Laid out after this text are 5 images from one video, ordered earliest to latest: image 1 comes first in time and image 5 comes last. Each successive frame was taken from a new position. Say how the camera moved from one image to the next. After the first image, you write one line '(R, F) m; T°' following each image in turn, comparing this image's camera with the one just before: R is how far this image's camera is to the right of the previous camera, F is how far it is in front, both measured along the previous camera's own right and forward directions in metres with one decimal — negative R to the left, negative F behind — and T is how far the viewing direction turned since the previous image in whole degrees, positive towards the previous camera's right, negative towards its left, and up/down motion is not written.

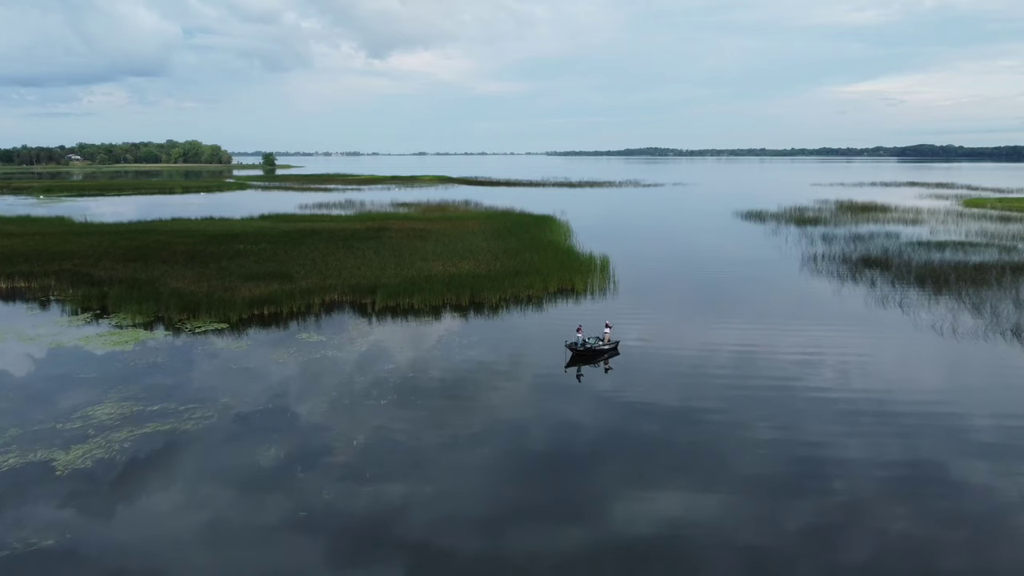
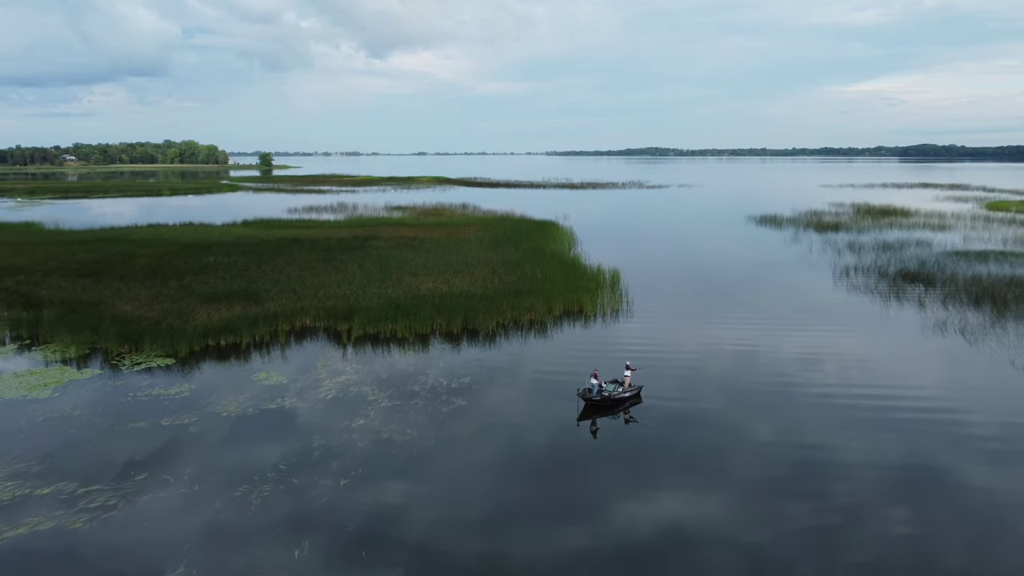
(0.0, +1.3) m; 0°
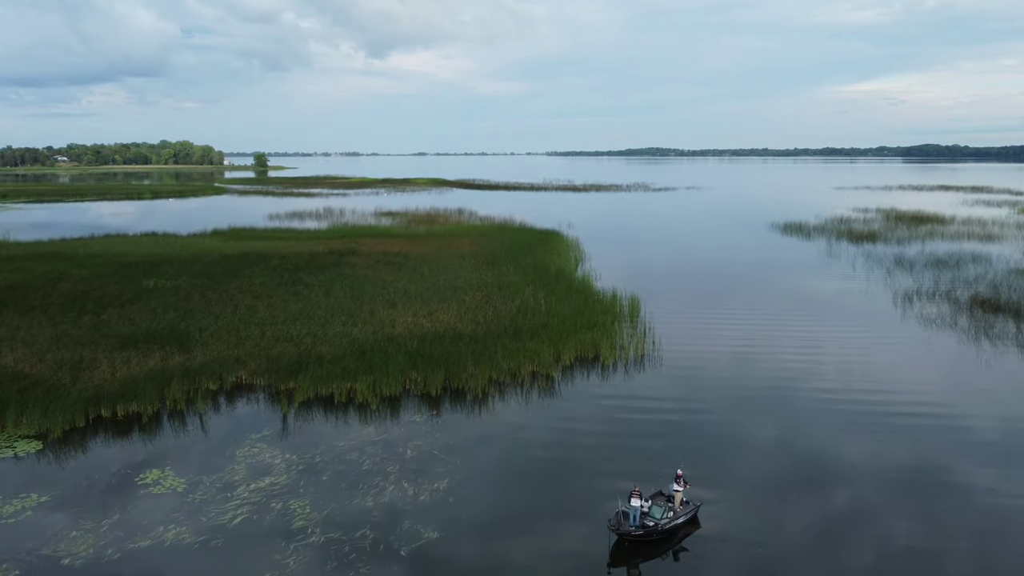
(0.0, +1.9) m; 0°
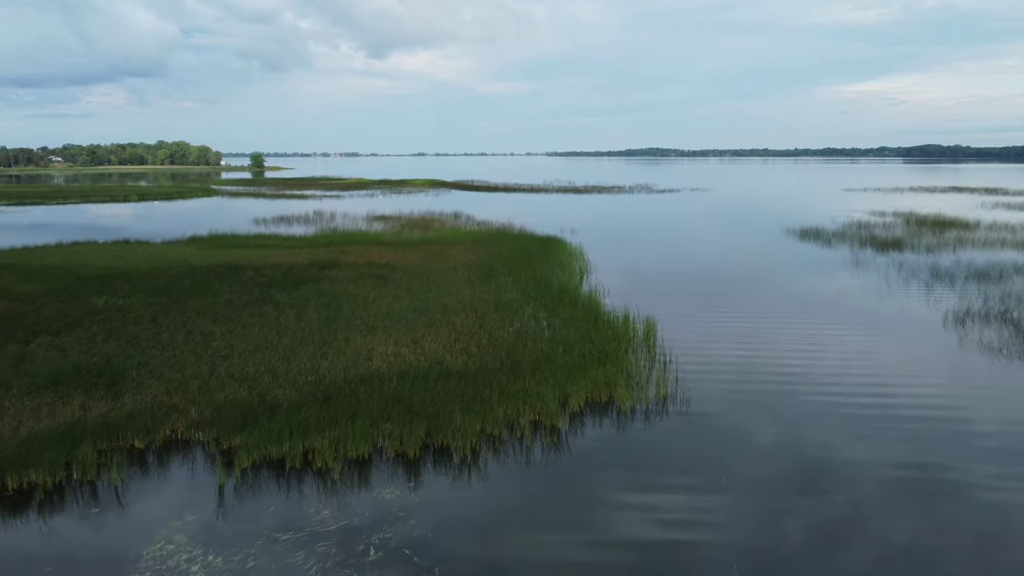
(0.0, +1.2) m; 0°
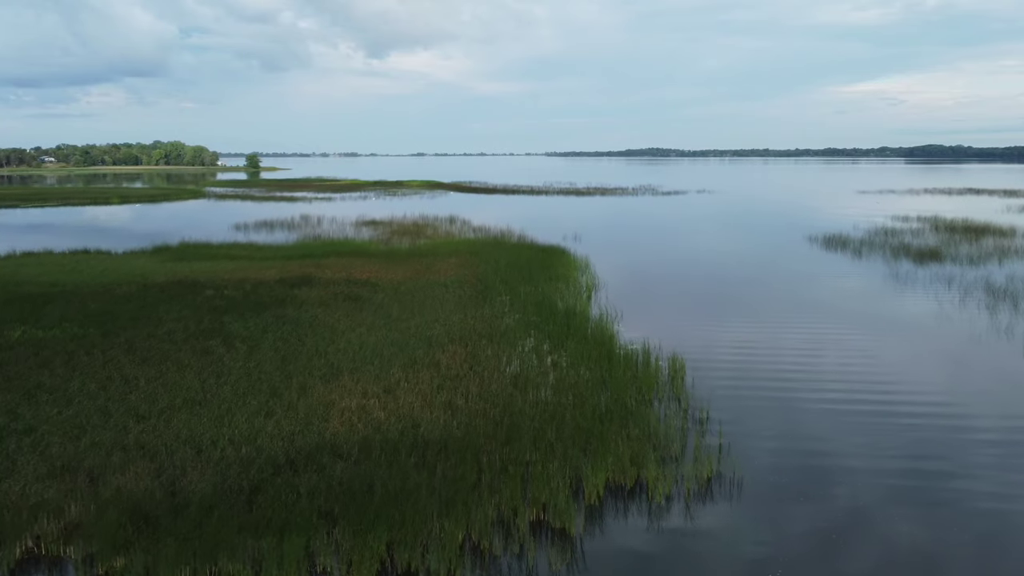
(0.0, +1.5) m; 0°
